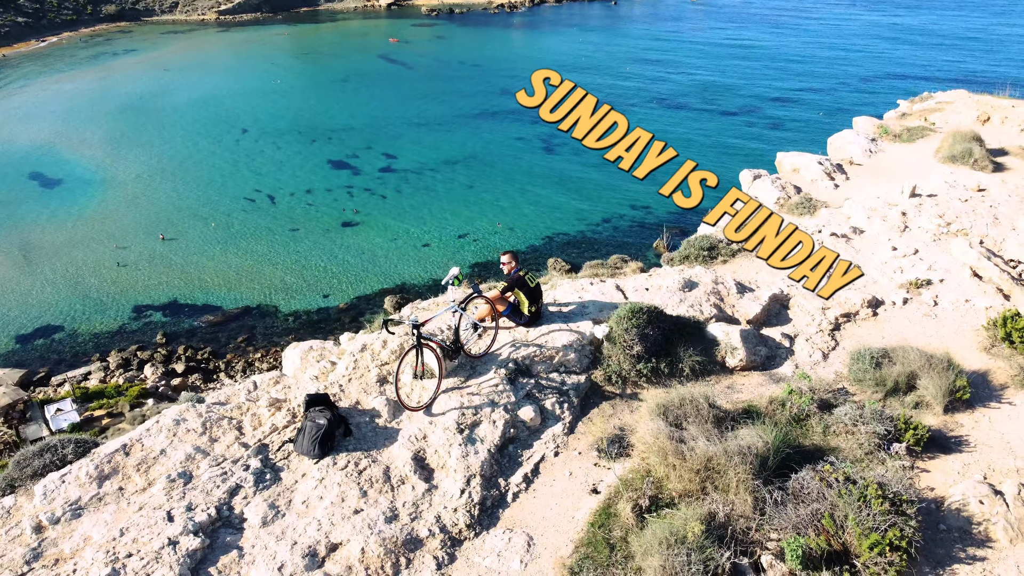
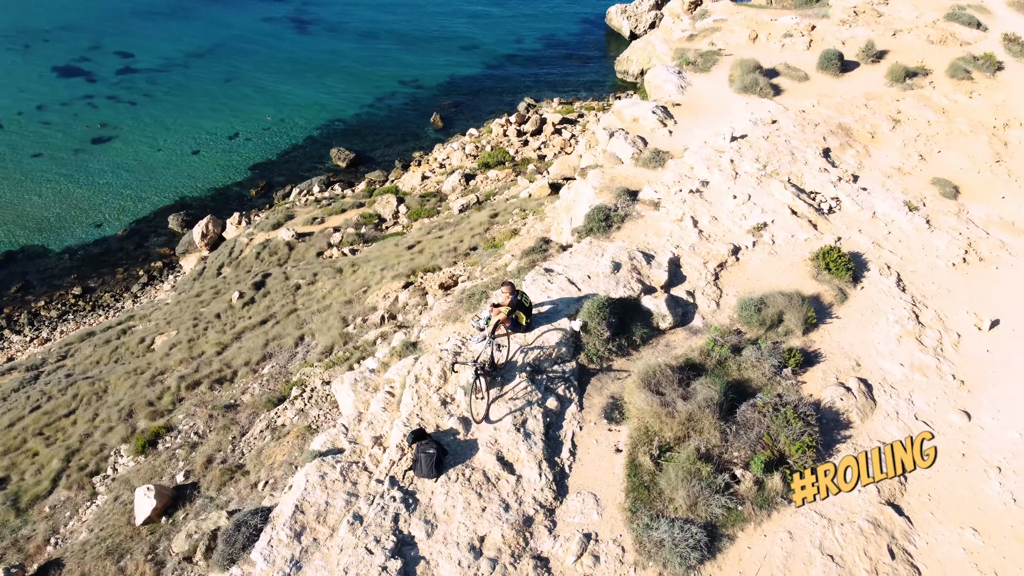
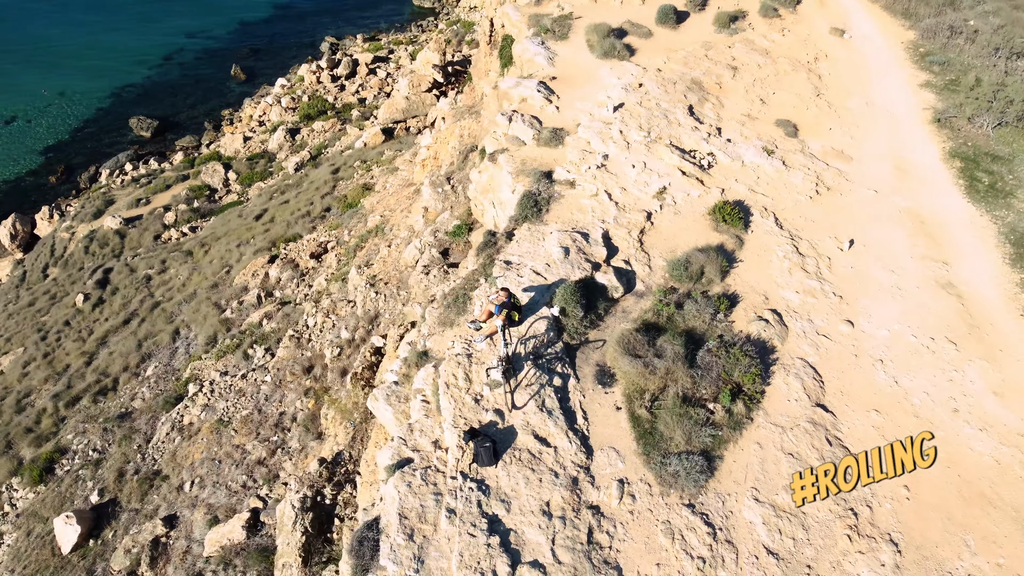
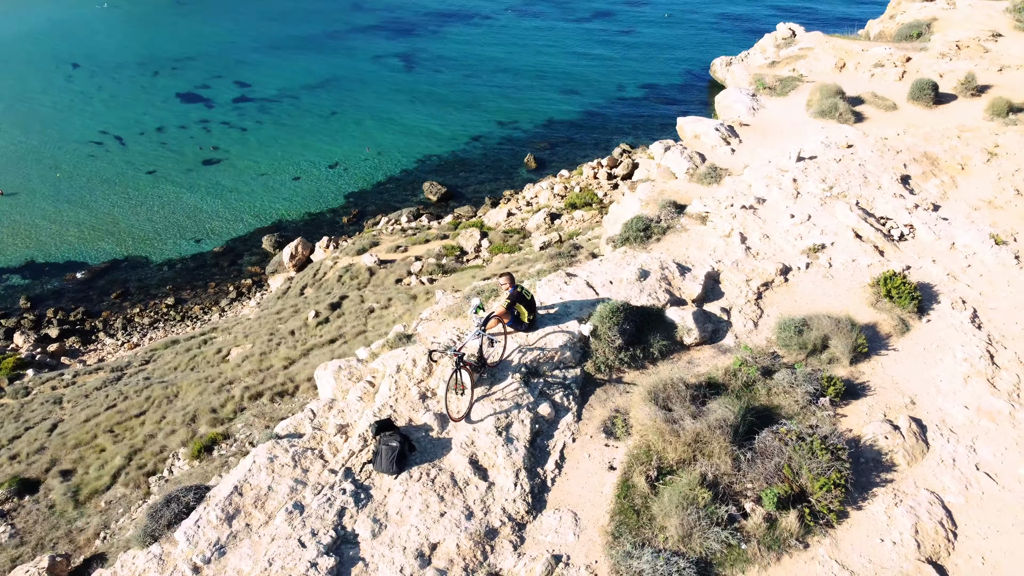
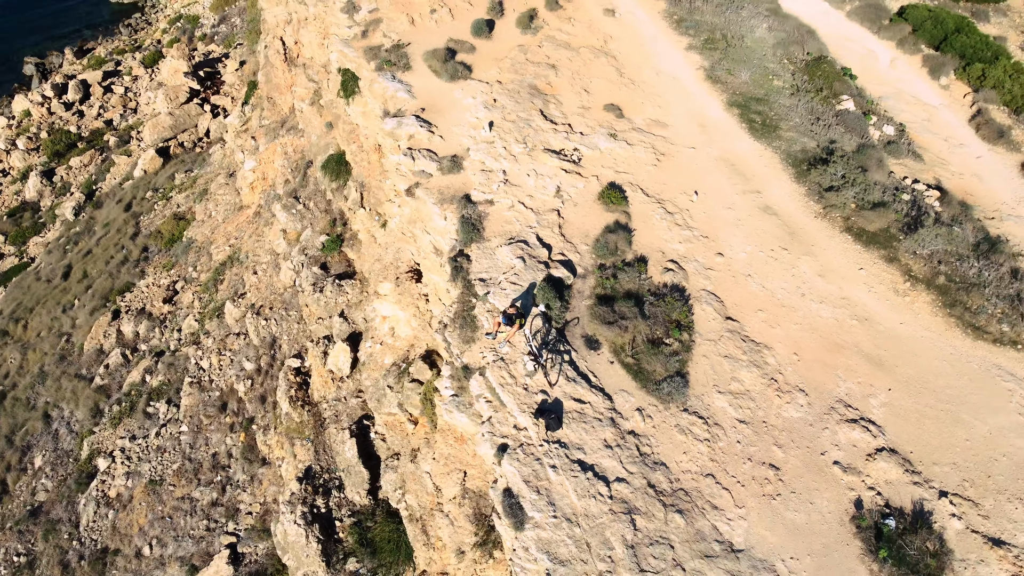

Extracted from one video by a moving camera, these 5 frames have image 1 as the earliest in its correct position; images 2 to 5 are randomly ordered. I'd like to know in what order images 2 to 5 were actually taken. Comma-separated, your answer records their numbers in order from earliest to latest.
4, 2, 3, 5
